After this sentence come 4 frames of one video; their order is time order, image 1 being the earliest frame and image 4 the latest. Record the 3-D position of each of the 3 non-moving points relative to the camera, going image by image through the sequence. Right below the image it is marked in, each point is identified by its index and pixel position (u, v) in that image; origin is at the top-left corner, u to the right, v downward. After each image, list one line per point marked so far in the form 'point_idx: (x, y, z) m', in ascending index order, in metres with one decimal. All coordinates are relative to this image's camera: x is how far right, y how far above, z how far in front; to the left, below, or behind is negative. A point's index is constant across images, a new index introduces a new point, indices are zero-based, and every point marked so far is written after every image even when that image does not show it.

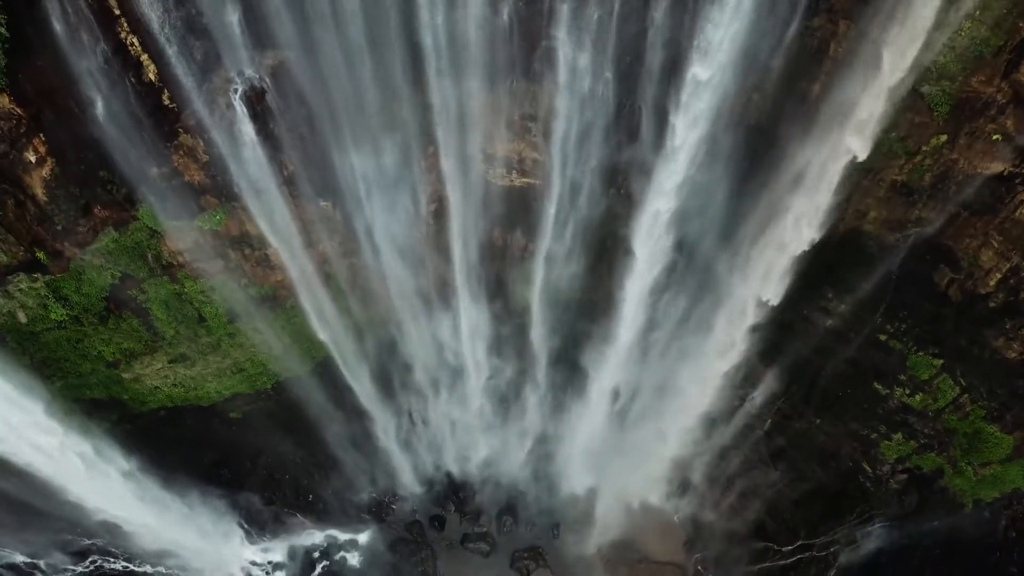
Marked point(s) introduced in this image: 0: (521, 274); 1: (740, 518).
0: (+0.2, +0.2, +11.3) m
1: (+4.4, -4.4, +12.6) m
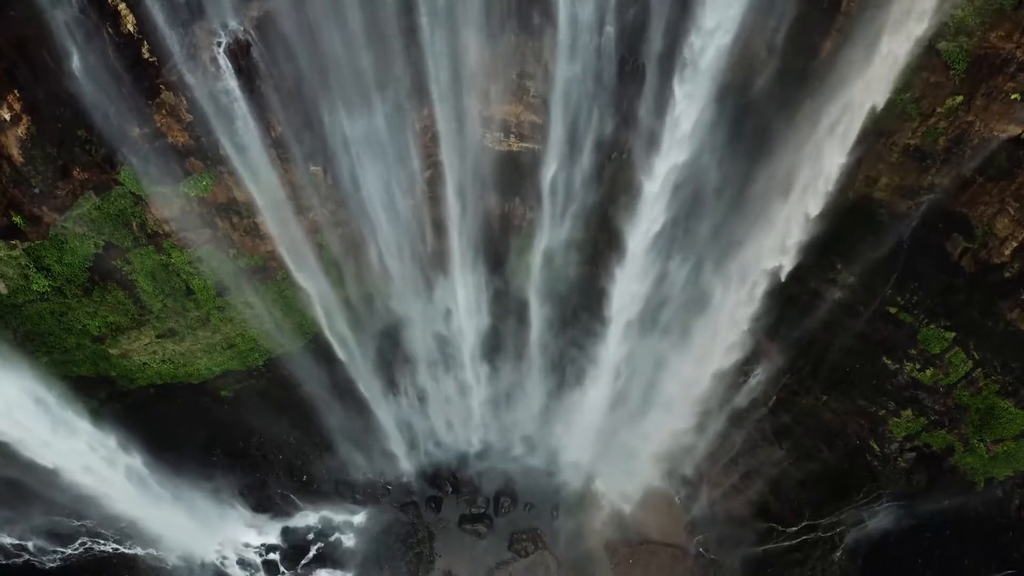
0: (+0.1, +0.7, +11.0) m
1: (+4.3, -4.0, +12.3) m
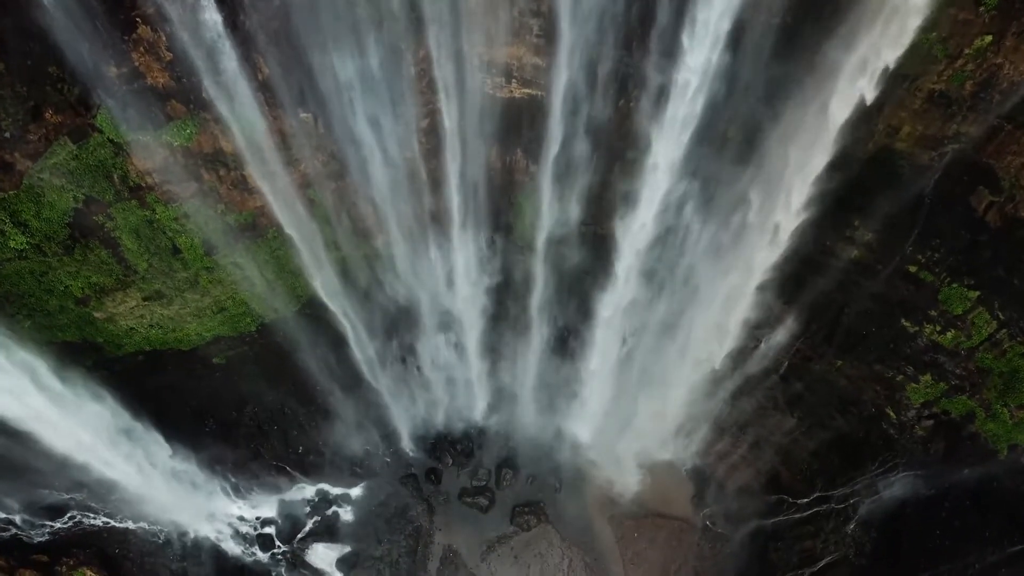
0: (+0.2, +1.3, +10.5) m
1: (+4.4, -3.3, +11.9) m
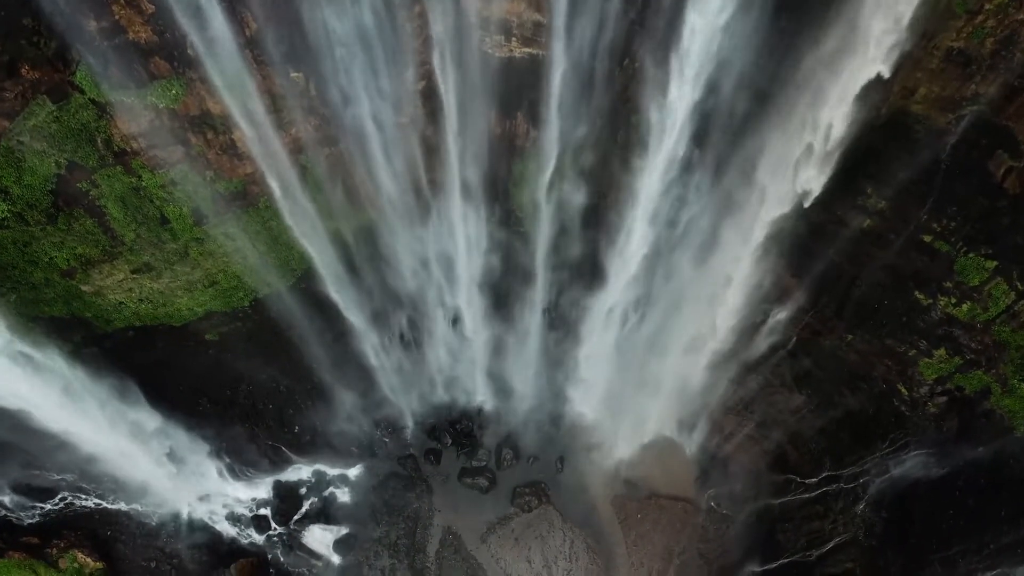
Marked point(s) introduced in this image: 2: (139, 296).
0: (+0.2, +1.7, +10.2) m
1: (+4.4, -2.8, +11.6) m
2: (-5.7, -0.1, +10.0) m
